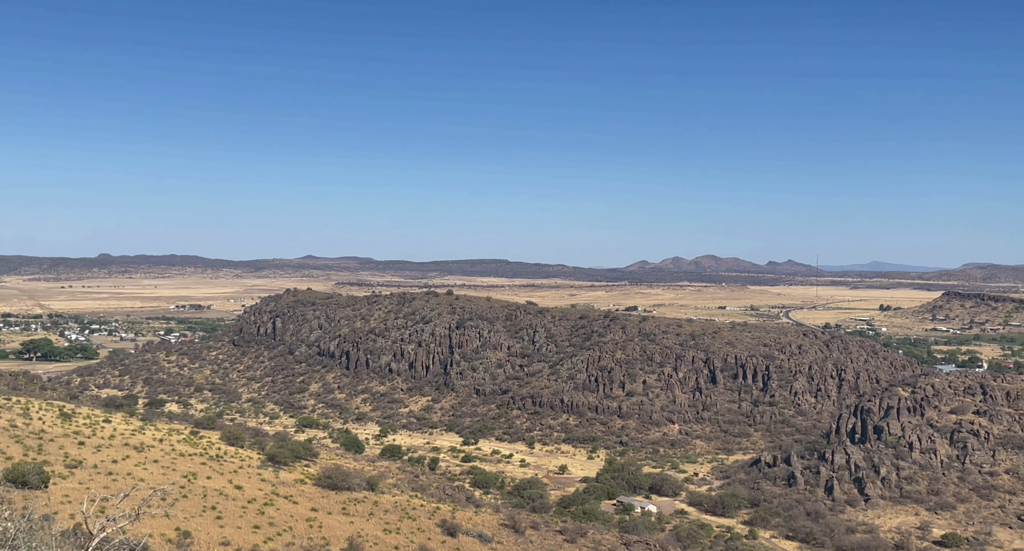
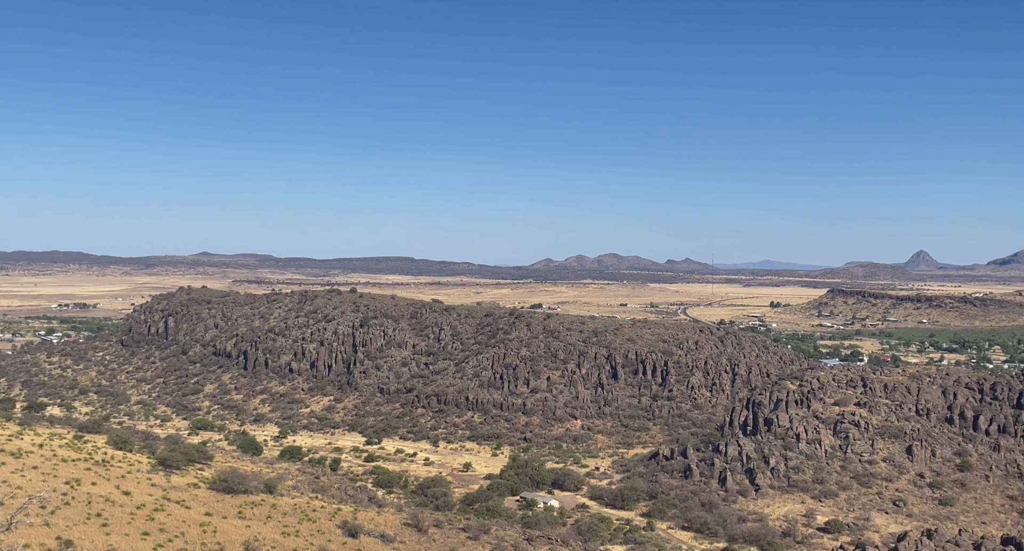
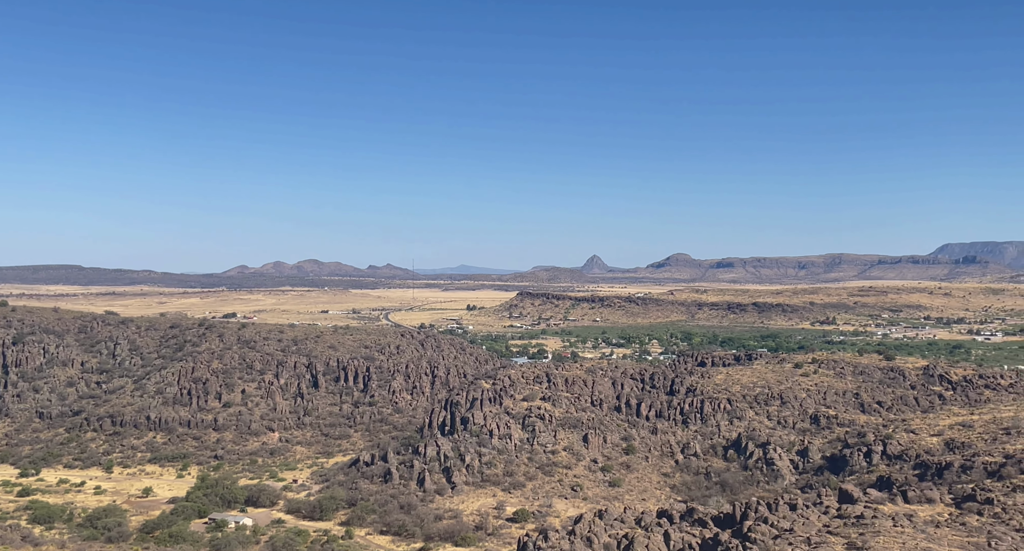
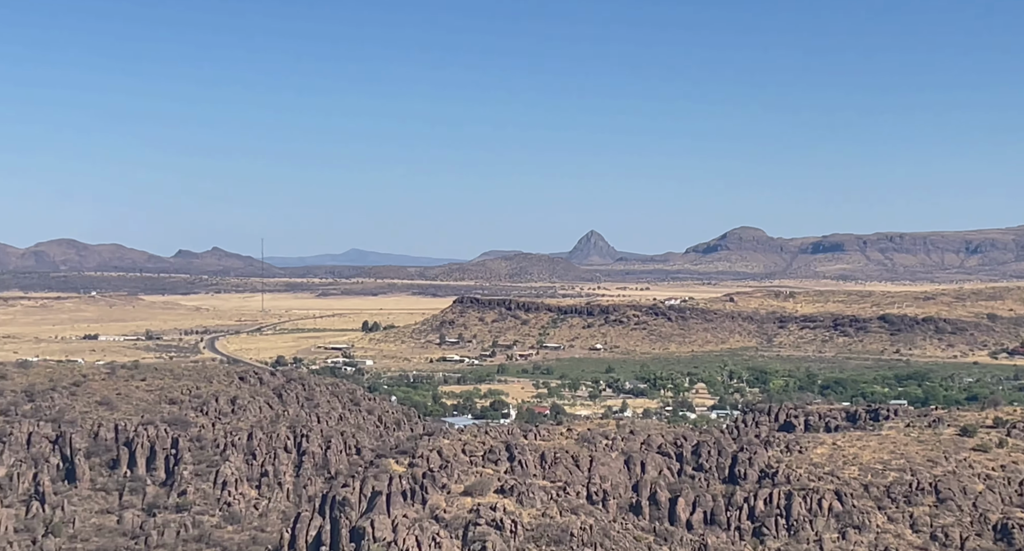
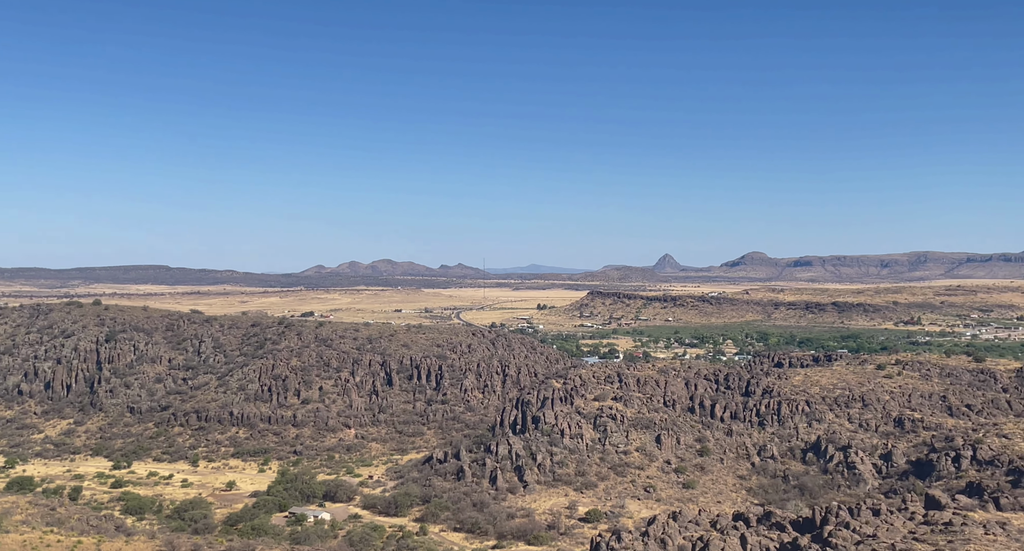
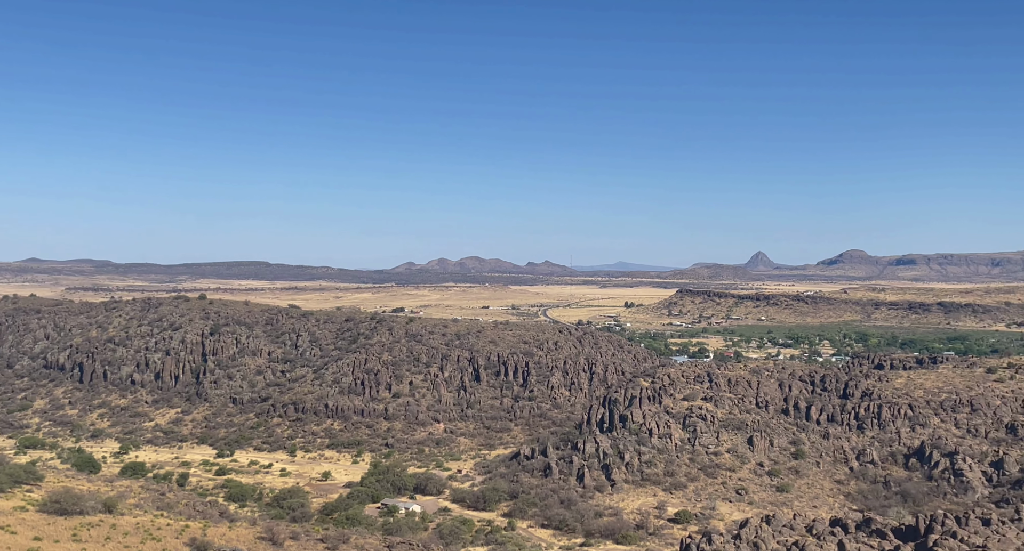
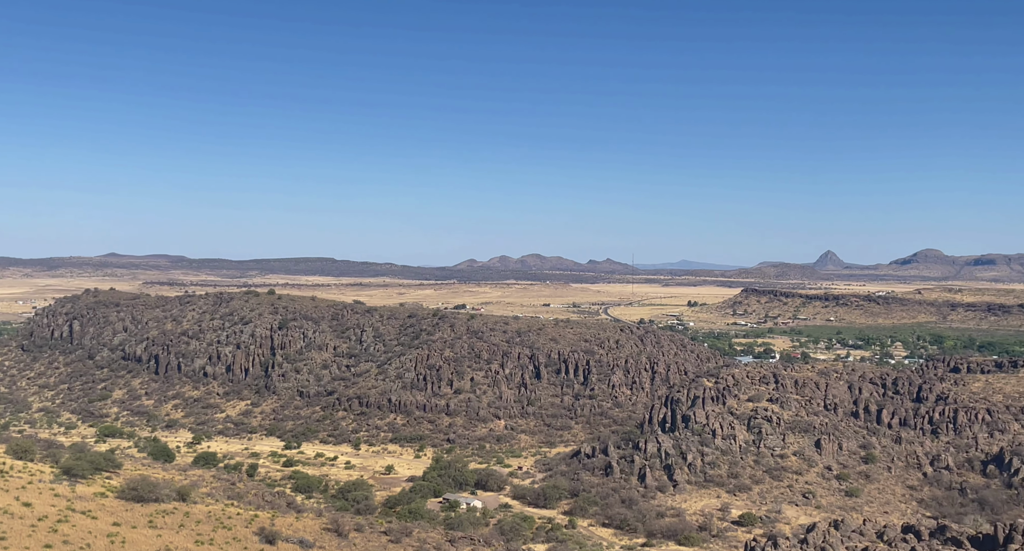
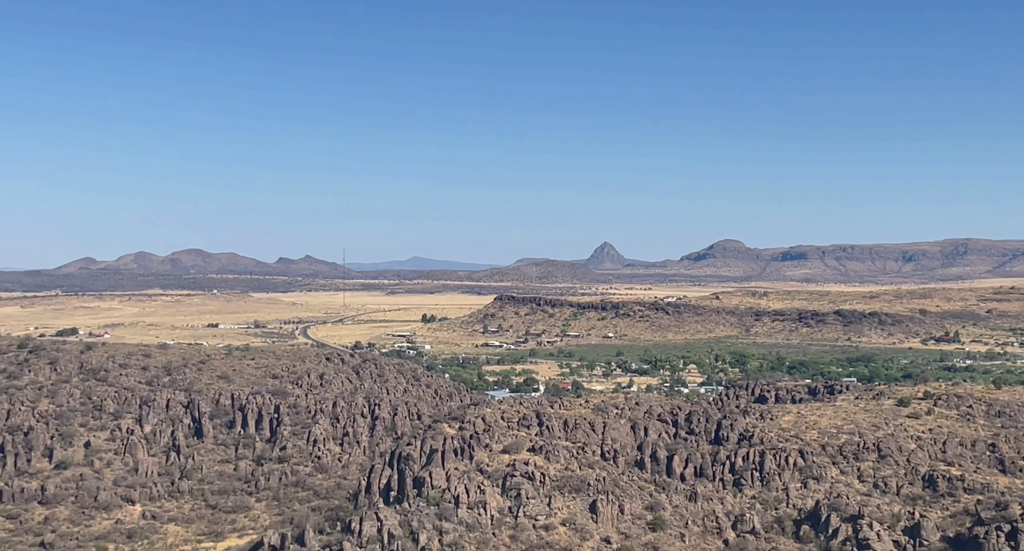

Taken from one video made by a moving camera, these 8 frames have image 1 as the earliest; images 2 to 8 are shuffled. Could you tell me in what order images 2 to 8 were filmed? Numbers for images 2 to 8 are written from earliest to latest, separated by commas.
2, 7, 6, 5, 3, 8, 4
